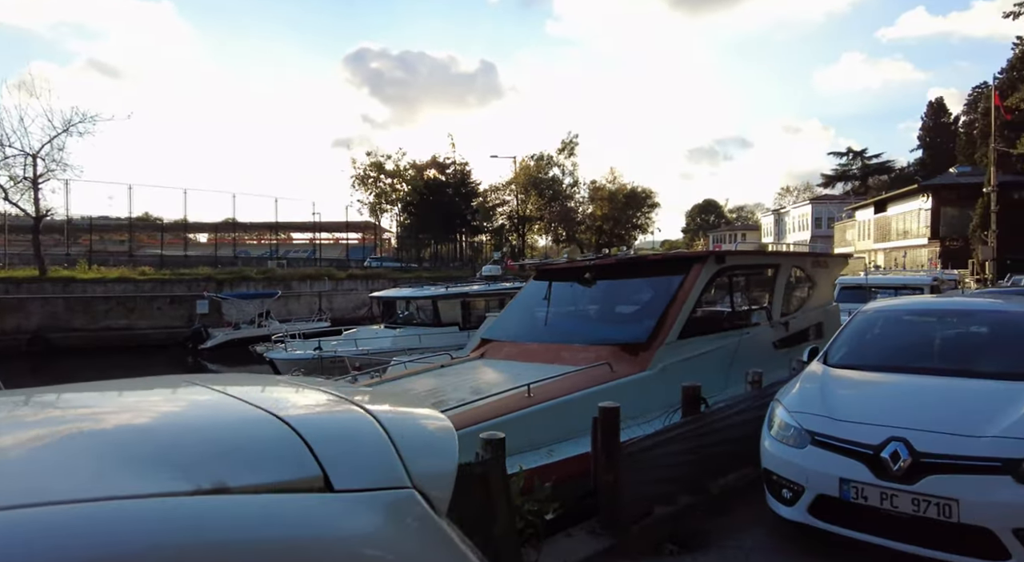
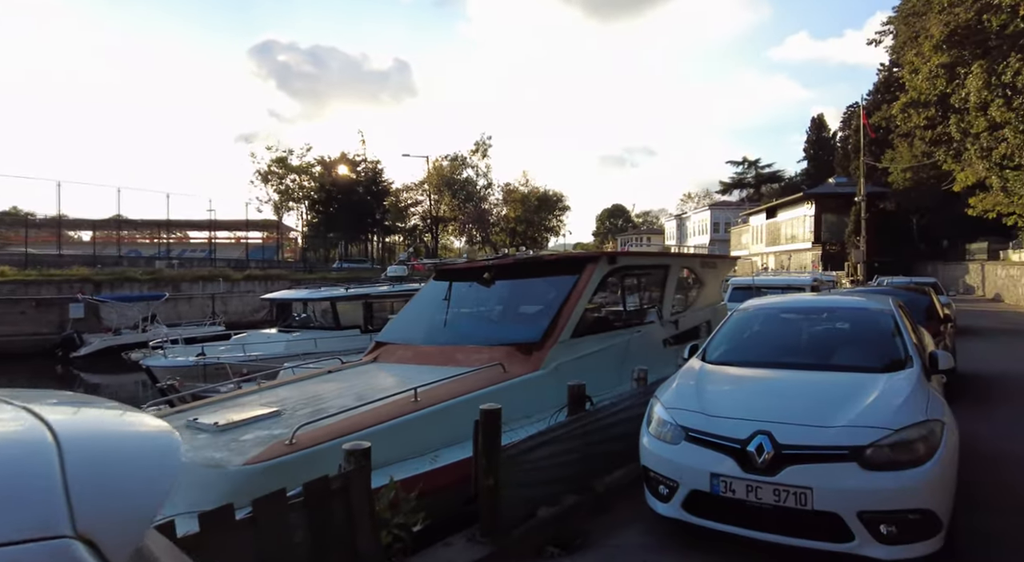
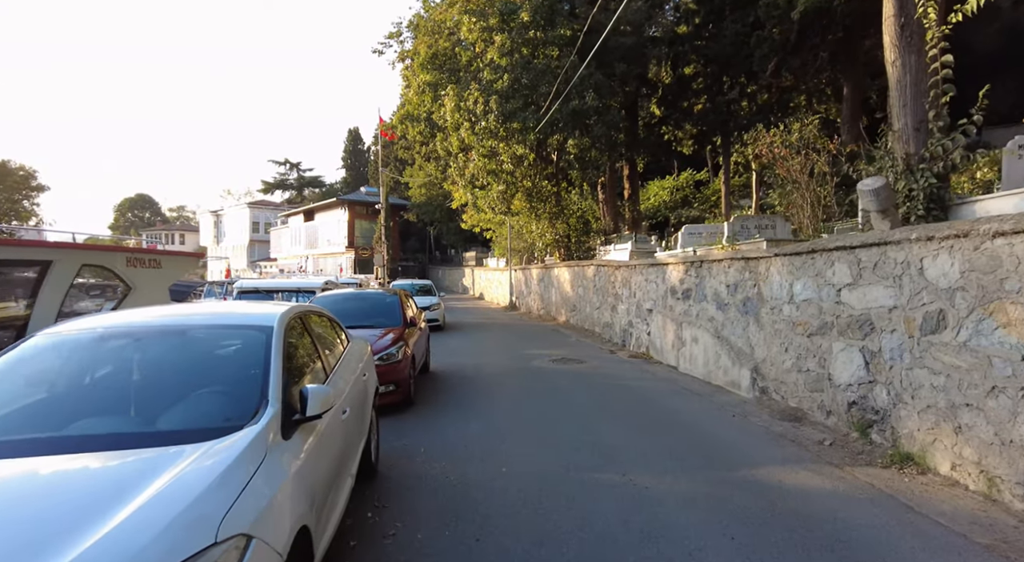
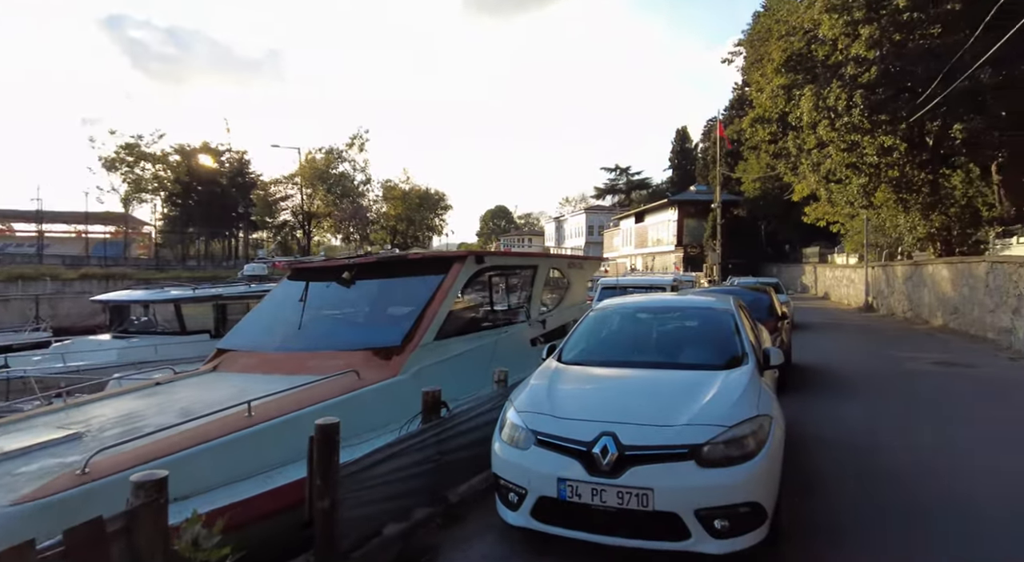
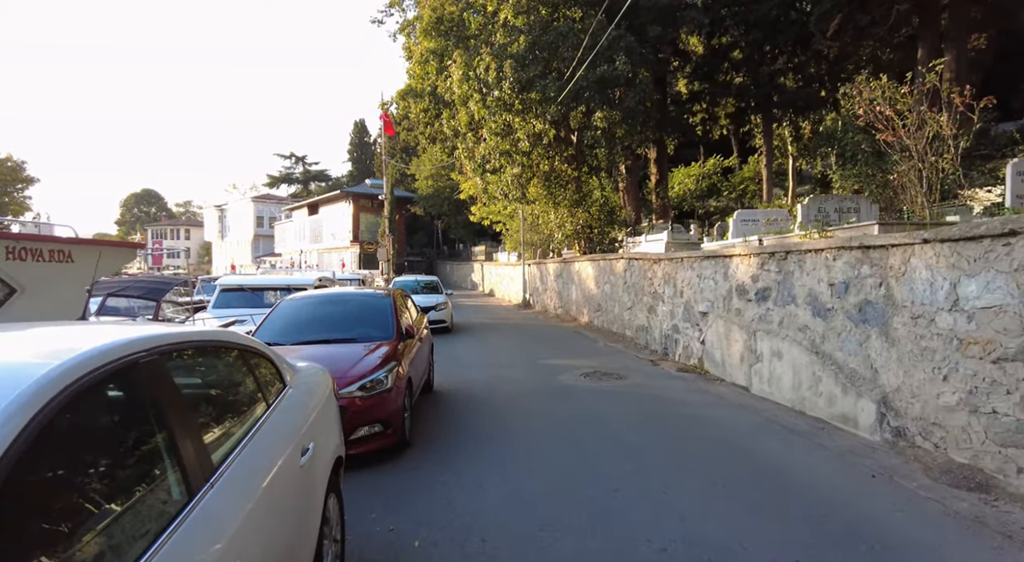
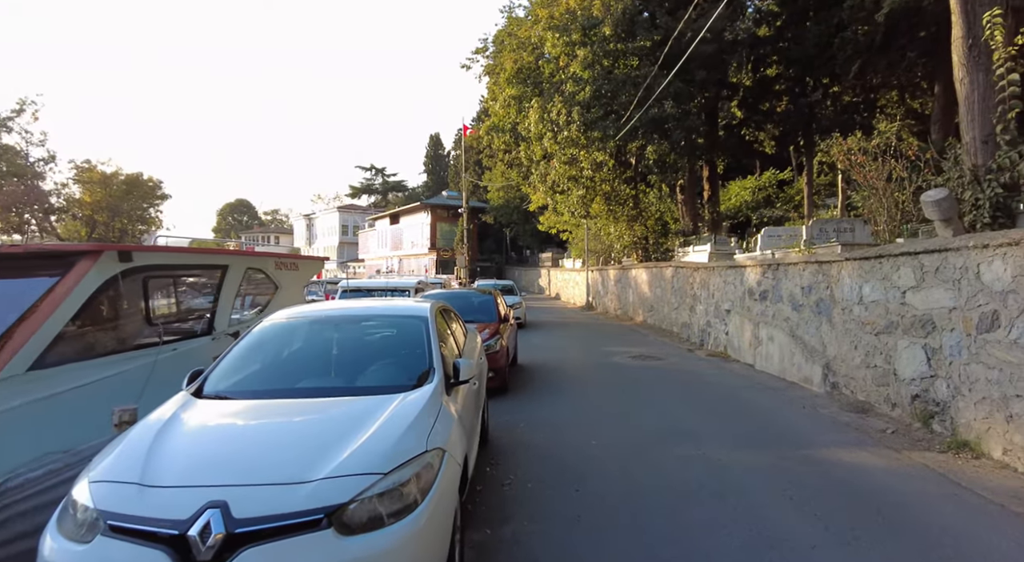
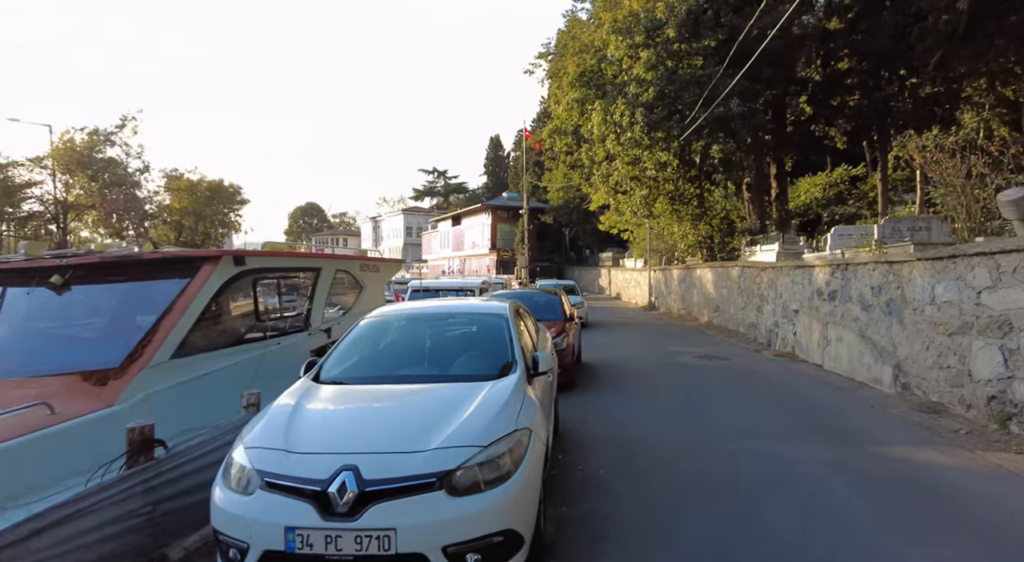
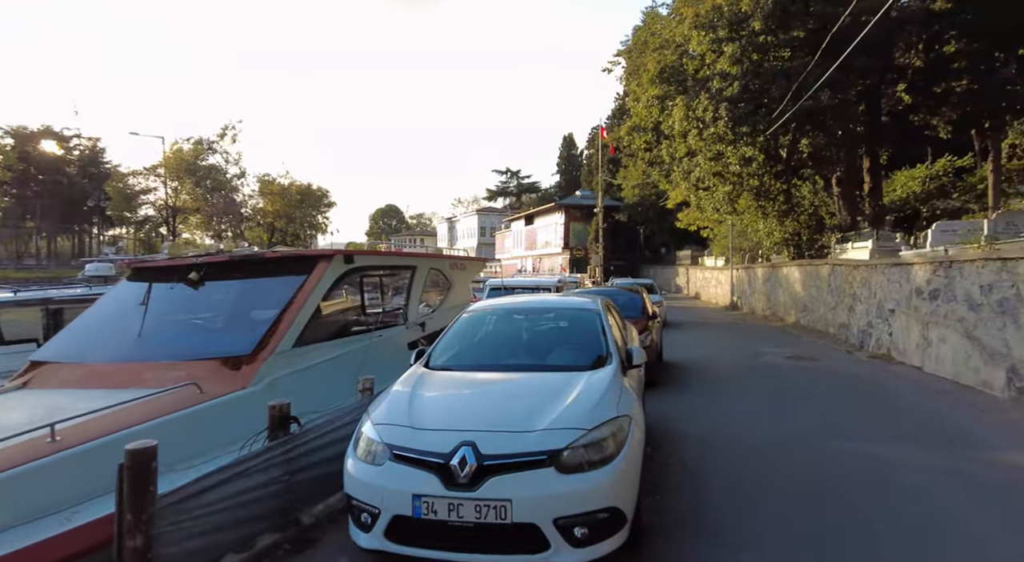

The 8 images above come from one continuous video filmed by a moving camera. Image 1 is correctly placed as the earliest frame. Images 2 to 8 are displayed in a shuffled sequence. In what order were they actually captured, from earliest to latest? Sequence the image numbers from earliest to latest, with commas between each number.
2, 4, 8, 7, 6, 3, 5
